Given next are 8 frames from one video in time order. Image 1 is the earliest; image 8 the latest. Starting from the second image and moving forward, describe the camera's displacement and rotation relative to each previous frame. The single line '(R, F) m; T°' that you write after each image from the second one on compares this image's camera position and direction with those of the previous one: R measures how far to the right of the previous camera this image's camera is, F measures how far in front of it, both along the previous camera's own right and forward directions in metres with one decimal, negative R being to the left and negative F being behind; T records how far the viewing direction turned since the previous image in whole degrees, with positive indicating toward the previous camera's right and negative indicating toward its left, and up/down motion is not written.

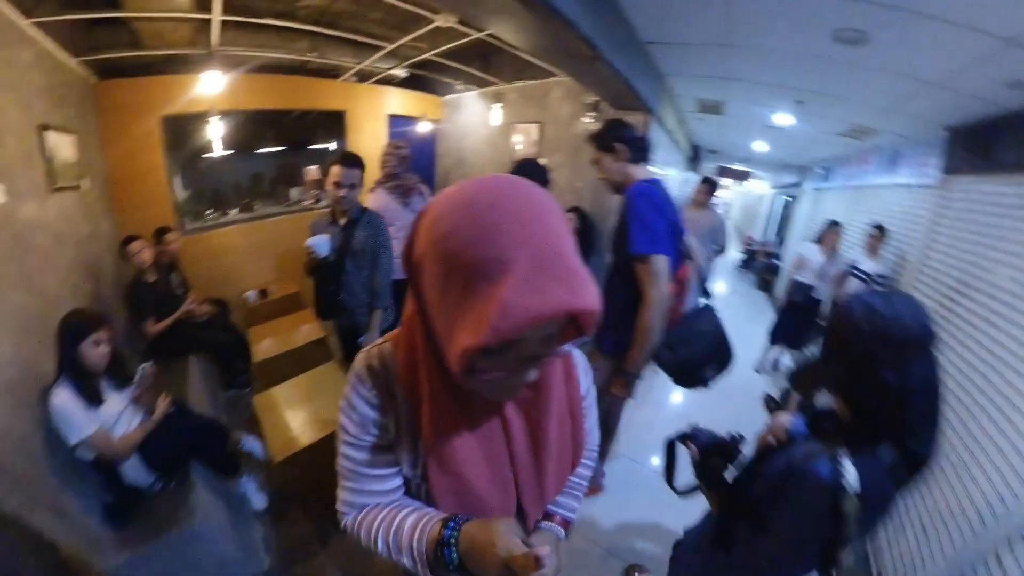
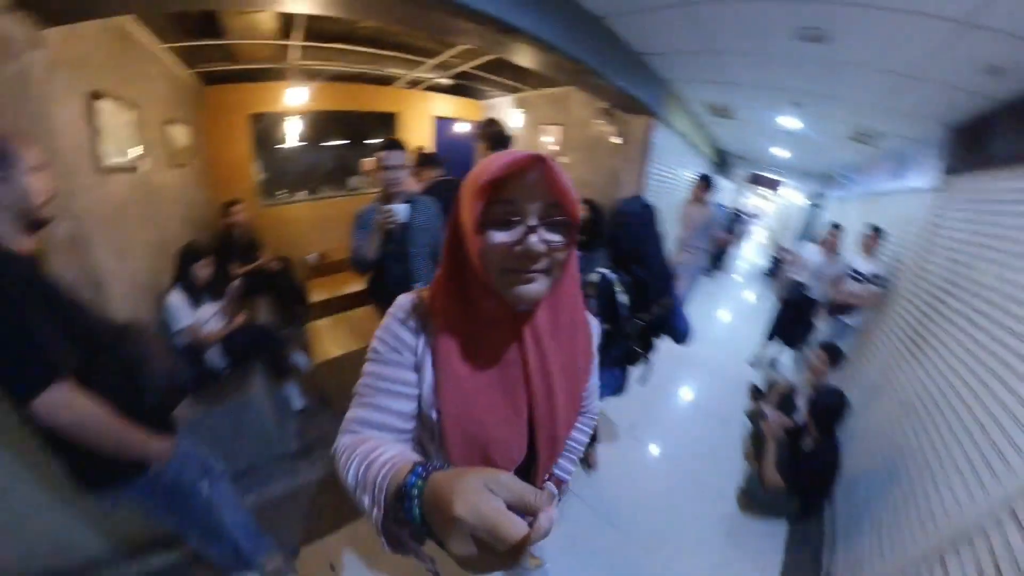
(+0.2, -0.2) m; -8°
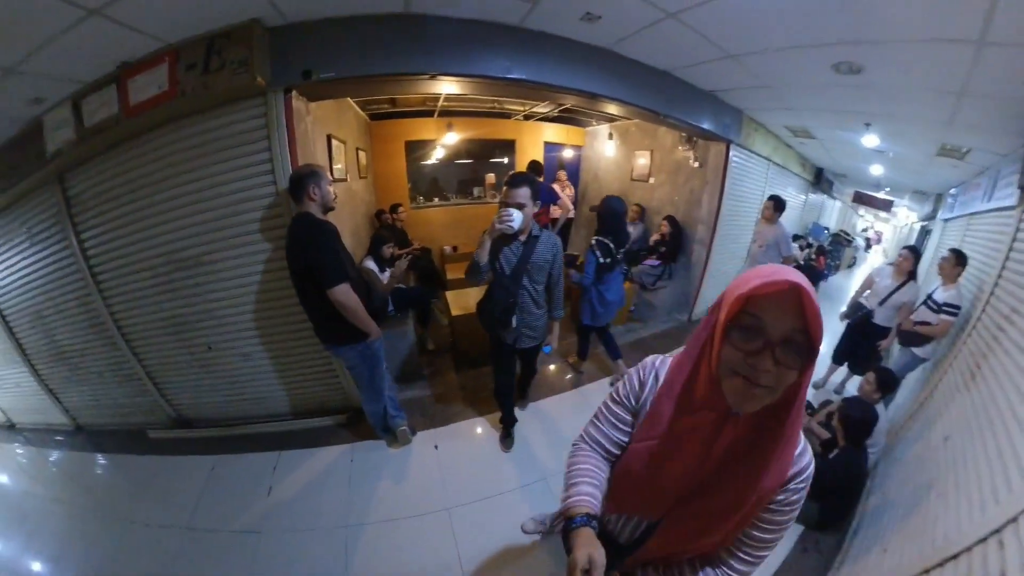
(+0.1, -0.3) m; -15°
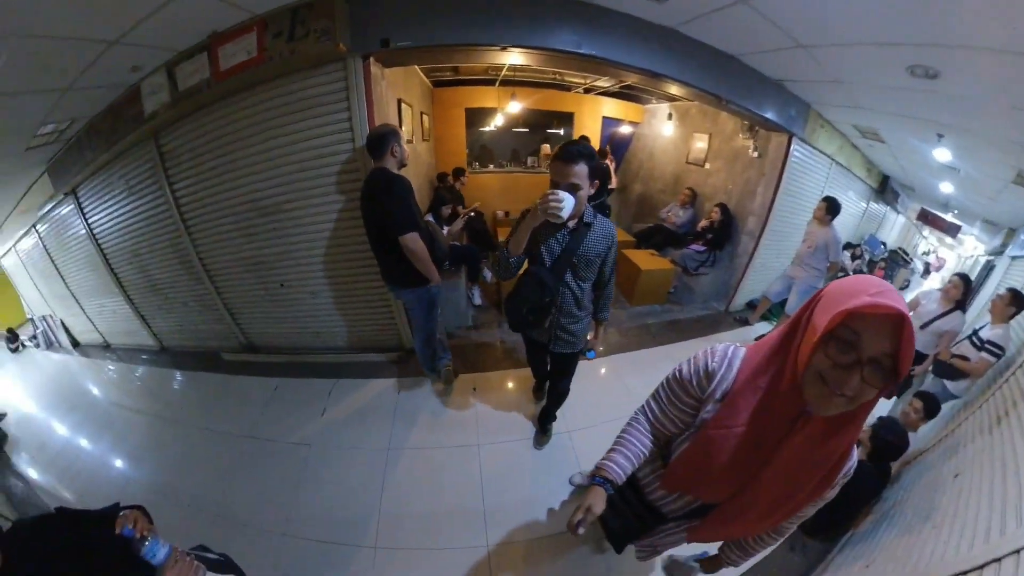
(-0.1, -0.1) m; -4°
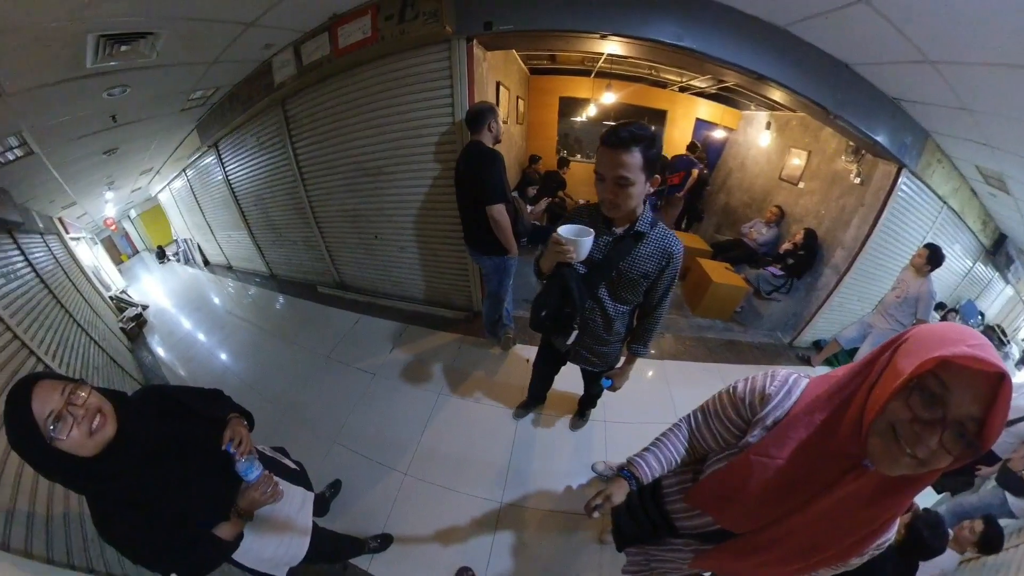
(+0.2, -0.1) m; -12°
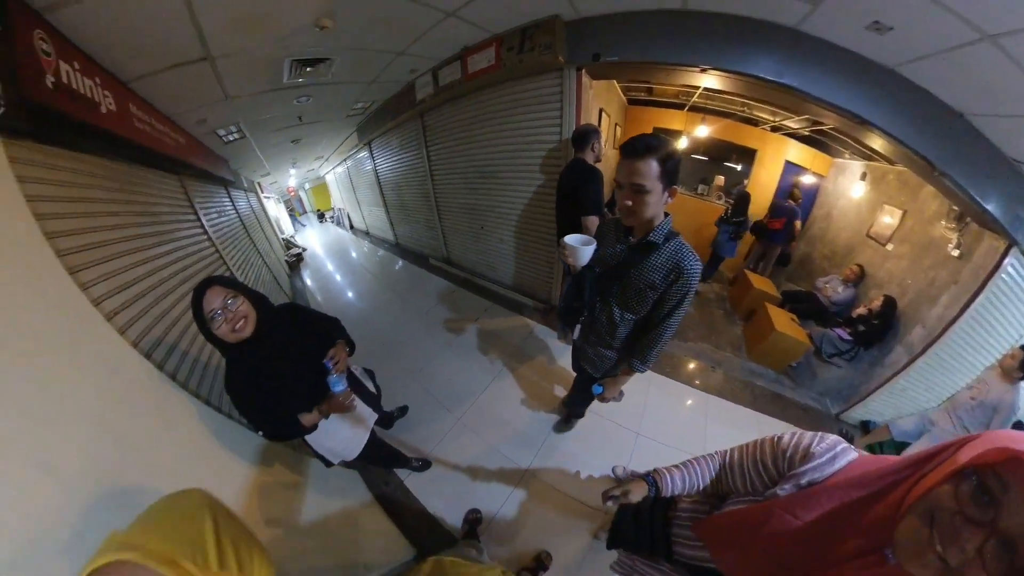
(+0.4, -0.2) m; -18°
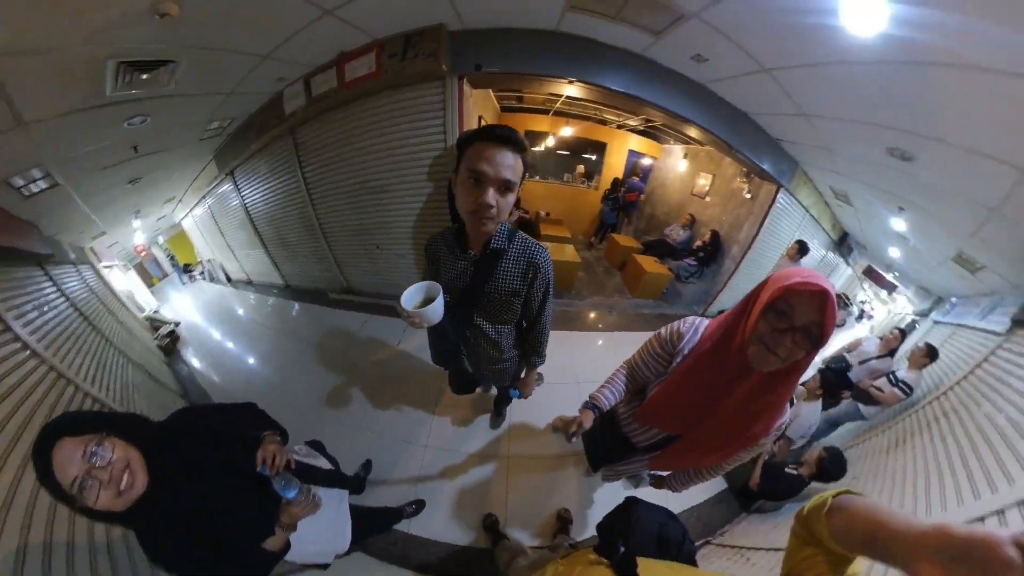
(-0.8, +0.2) m; +30°
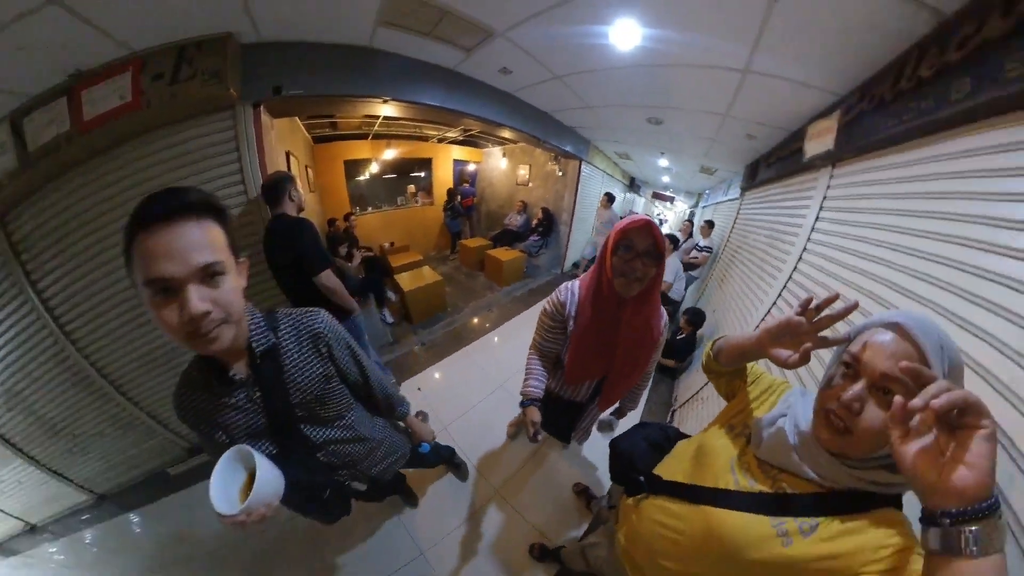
(-1.0, +0.4) m; +39°
